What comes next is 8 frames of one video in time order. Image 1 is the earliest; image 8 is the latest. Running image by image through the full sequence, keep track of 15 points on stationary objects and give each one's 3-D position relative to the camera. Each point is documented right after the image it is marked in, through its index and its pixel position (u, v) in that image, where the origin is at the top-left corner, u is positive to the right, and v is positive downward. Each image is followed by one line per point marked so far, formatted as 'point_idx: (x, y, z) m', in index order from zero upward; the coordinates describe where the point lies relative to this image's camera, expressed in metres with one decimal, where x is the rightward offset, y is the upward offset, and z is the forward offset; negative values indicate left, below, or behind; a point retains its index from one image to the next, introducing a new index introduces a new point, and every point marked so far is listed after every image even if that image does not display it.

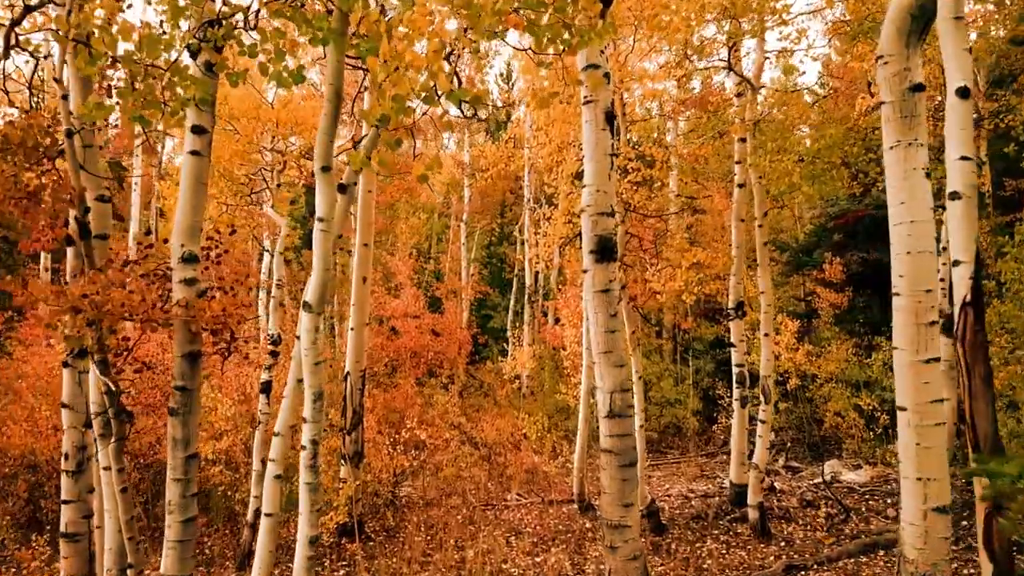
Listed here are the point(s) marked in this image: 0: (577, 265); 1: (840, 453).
0: (+0.8, +0.3, +11.3) m
1: (+4.6, -2.3, +12.4) m
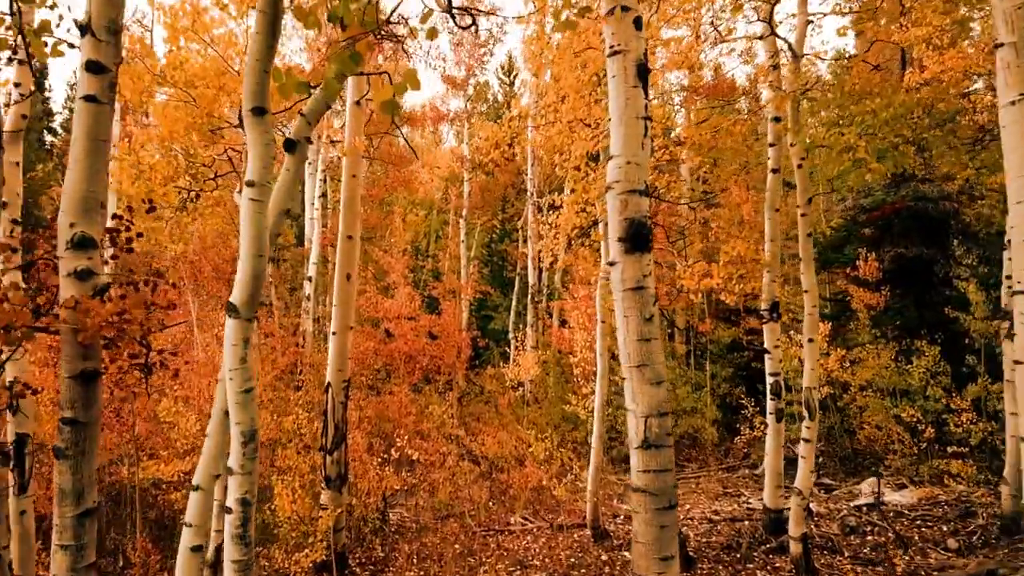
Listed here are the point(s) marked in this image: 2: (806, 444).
0: (+0.8, +0.3, +10.1) m
1: (+4.6, -2.3, +11.3) m
2: (+2.5, -1.3, +7.7) m
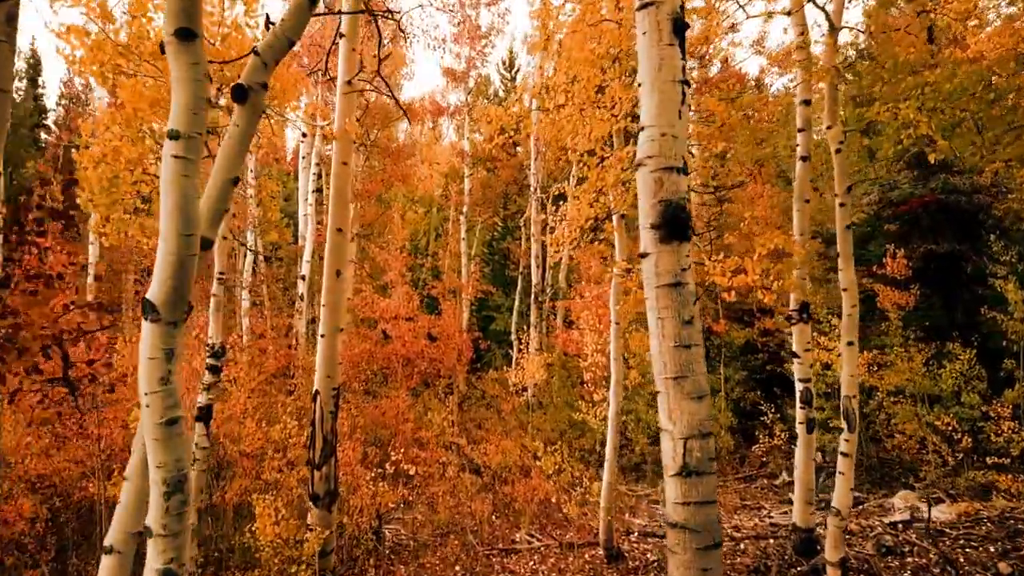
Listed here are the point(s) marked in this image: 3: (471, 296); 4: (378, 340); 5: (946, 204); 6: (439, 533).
0: (+0.9, +0.3, +9.4) m
1: (+4.7, -2.3, +10.5) m
2: (+2.6, -1.3, +7.0) m
3: (-0.7, -0.1, +15.6) m
4: (-2.2, -0.9, +14.7) m
5: (+5.6, +1.1, +11.5) m
6: (-0.7, -2.5, +9.1) m
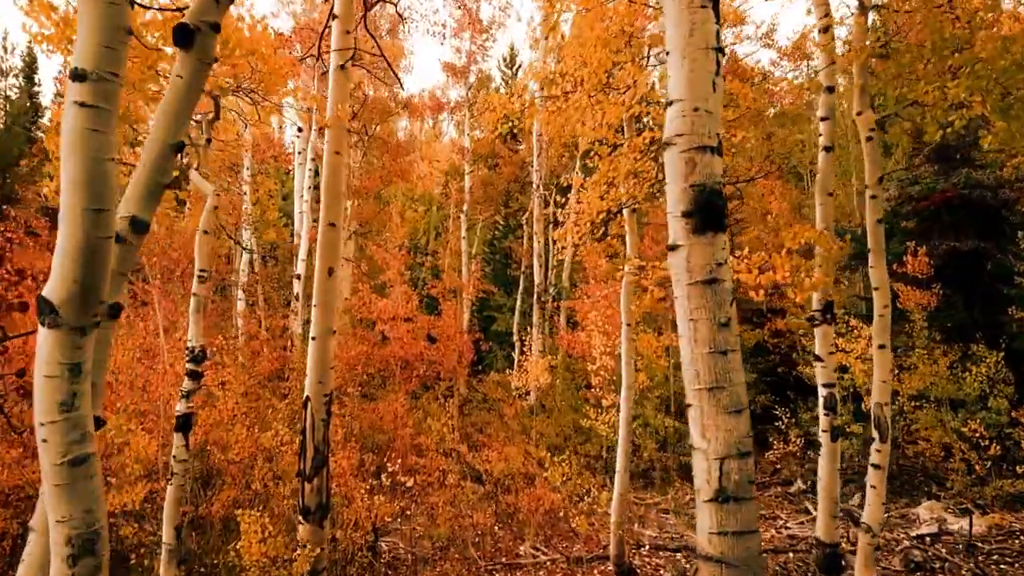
0: (+0.9, +0.3, +8.9) m
1: (+4.7, -2.3, +10.0) m
2: (+2.6, -1.3, +6.5) m
3: (-0.7, -0.1, +15.1) m
4: (-2.1, -0.9, +14.2) m
5: (+5.6, +1.1, +11.0) m
6: (-0.7, -2.5, +8.6) m
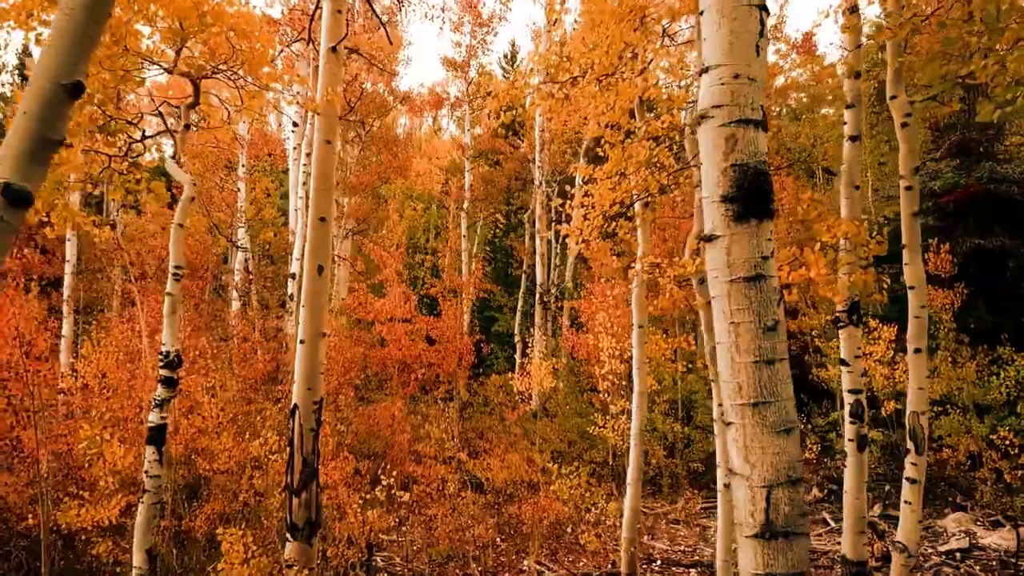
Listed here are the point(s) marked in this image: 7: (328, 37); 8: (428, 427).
0: (+1.0, +0.3, +8.4) m
1: (+4.7, -2.2, +9.5) m
2: (+2.6, -1.3, +5.9) m
3: (-0.7, -0.1, +14.6) m
4: (-2.1, -0.8, +13.7) m
5: (+5.7, +1.1, +10.5) m
6: (-0.7, -2.5, +8.1) m
7: (-1.3, +1.8, +6.5) m
8: (-1.1, -1.9, +12.2) m
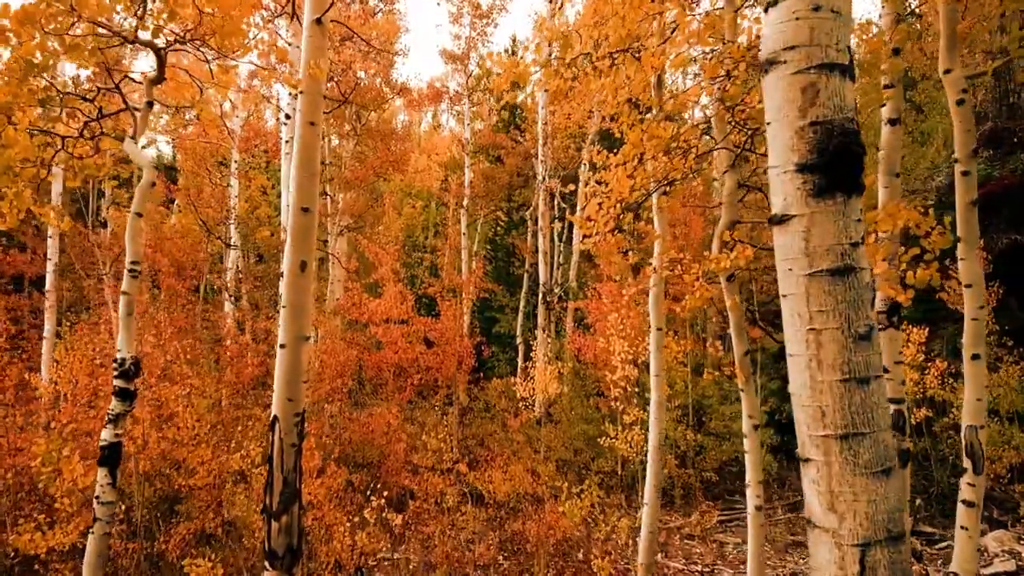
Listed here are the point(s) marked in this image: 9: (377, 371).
0: (+1.0, +0.3, +7.7) m
1: (+4.8, -2.2, +8.8) m
2: (+2.7, -1.3, +5.3) m
3: (-0.6, -0.1, +14.0) m
4: (-2.1, -0.8, +13.0) m
5: (+5.7, +1.1, +9.8) m
6: (-0.6, -2.5, +7.4) m
7: (-1.3, +1.8, +5.8) m
8: (-1.1, -1.9, +11.5) m
9: (-1.9, -1.2, +12.9) m
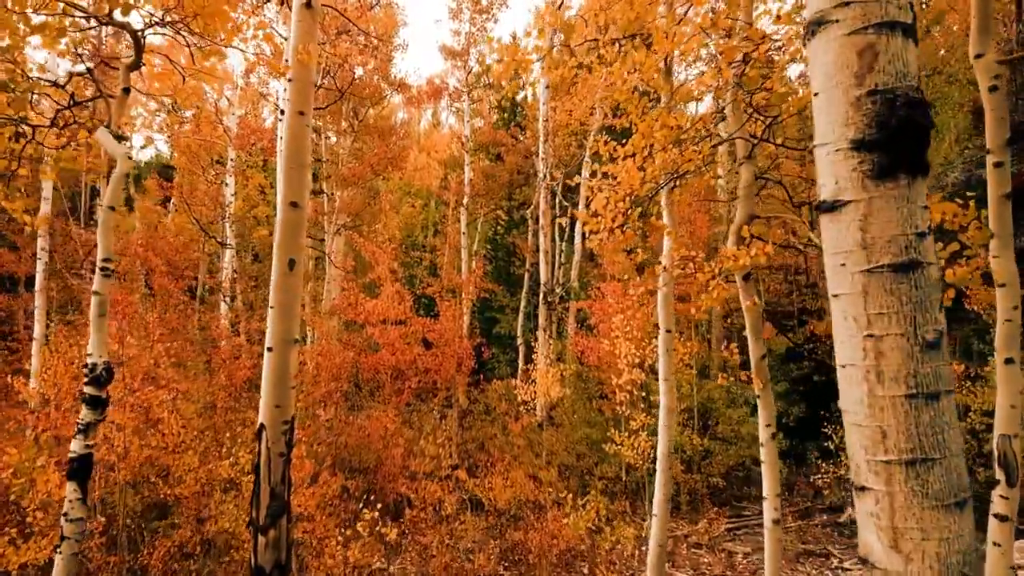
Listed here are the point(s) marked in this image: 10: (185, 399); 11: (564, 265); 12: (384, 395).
0: (+1.0, +0.3, +7.4) m
1: (+4.8, -2.2, +8.5) m
2: (+2.7, -1.3, +4.9) m
3: (-0.6, -0.1, +13.6) m
4: (-2.1, -0.8, +12.7) m
5: (+5.7, +1.1, +9.5) m
6: (-0.6, -2.5, +7.1) m
7: (-1.3, +1.8, +5.5) m
8: (-1.1, -1.9, +11.1) m
9: (-1.9, -1.2, +12.6) m
10: (-3.1, -1.0, +8.7) m
11: (+0.9, +0.4, +16.0) m
12: (-1.8, -1.5, +12.6) m
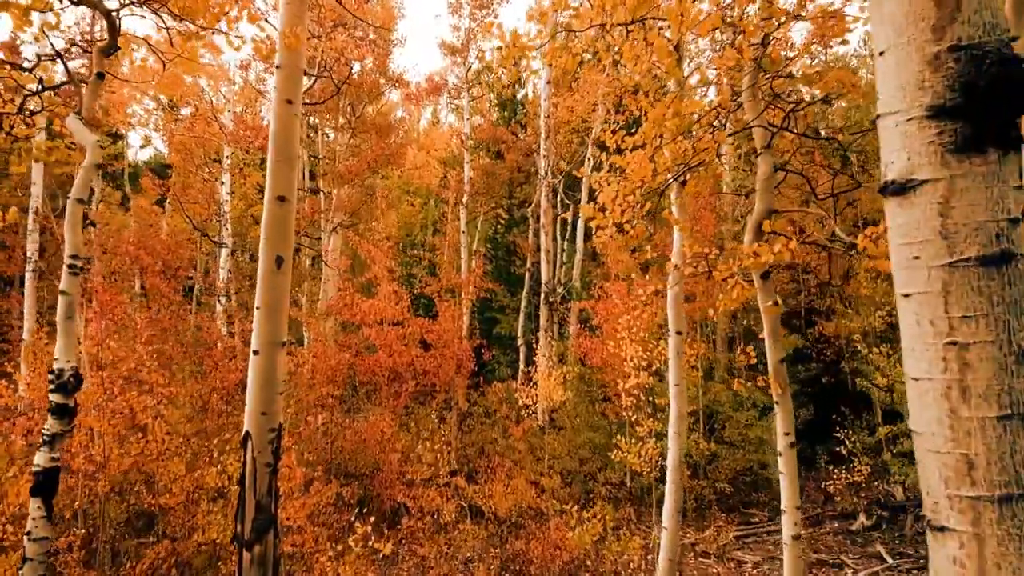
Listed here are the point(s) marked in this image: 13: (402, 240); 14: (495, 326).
0: (+1.0, +0.3, +7.0) m
1: (+4.8, -2.2, +8.2) m
2: (+2.7, -1.3, +4.6) m
3: (-0.6, -0.1, +13.3) m
4: (-2.1, -0.8, +12.4) m
5: (+5.7, +1.1, +9.2) m
6: (-0.6, -2.5, +6.8) m
7: (-1.3, +1.8, +5.2) m
8: (-1.1, -1.9, +10.8) m
9: (-1.9, -1.2, +12.3) m
10: (-3.1, -1.0, +8.4) m
11: (+1.0, +0.4, +15.7) m
12: (-1.8, -1.5, +12.3) m
13: (-2.4, +1.1, +19.8) m
14: (-0.4, -0.8, +19.9) m
